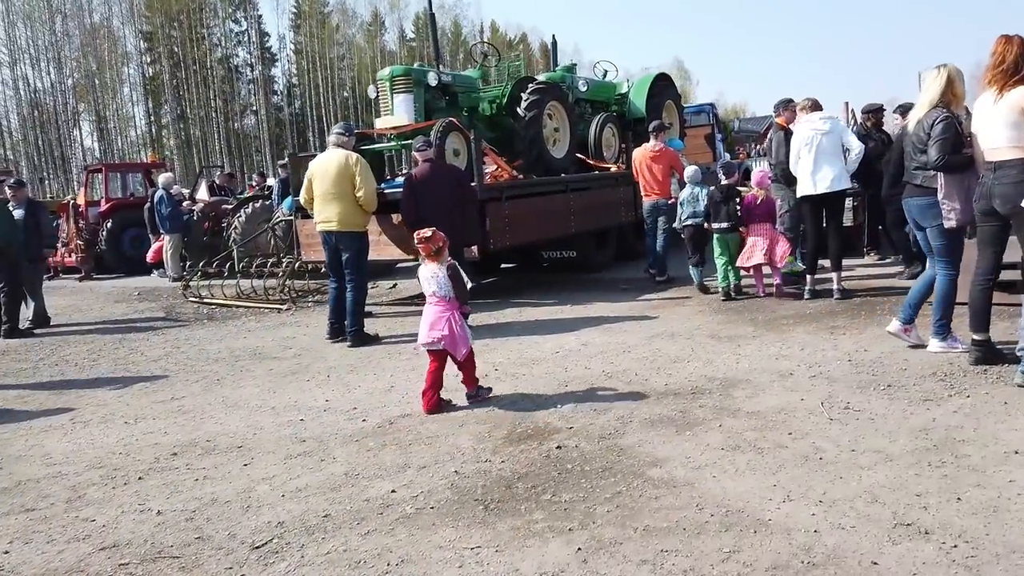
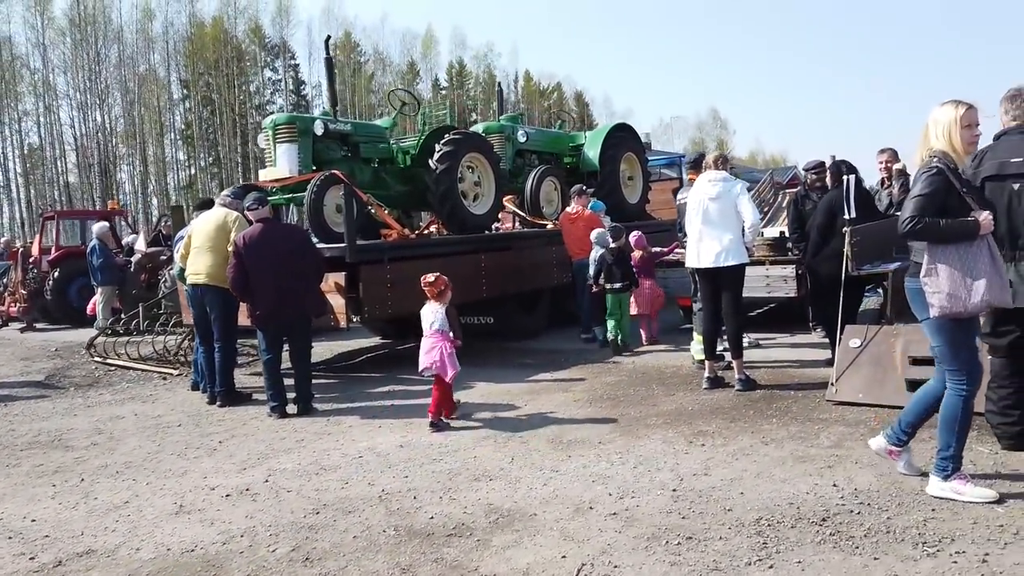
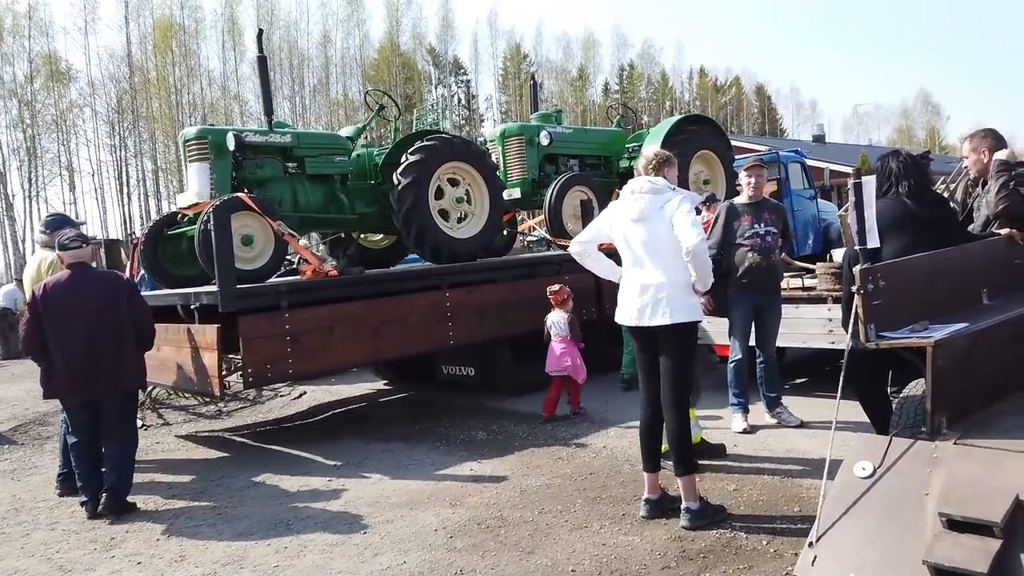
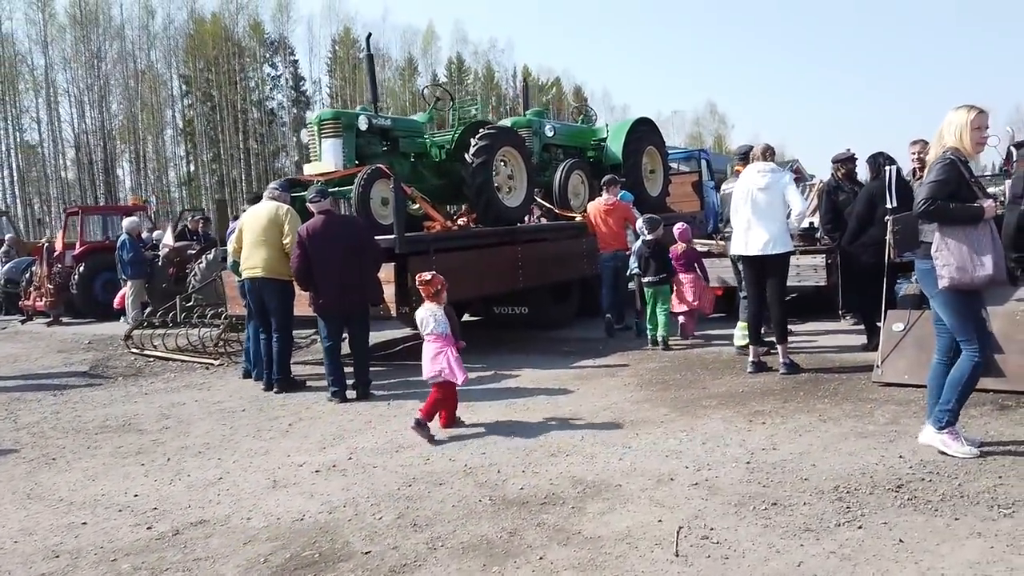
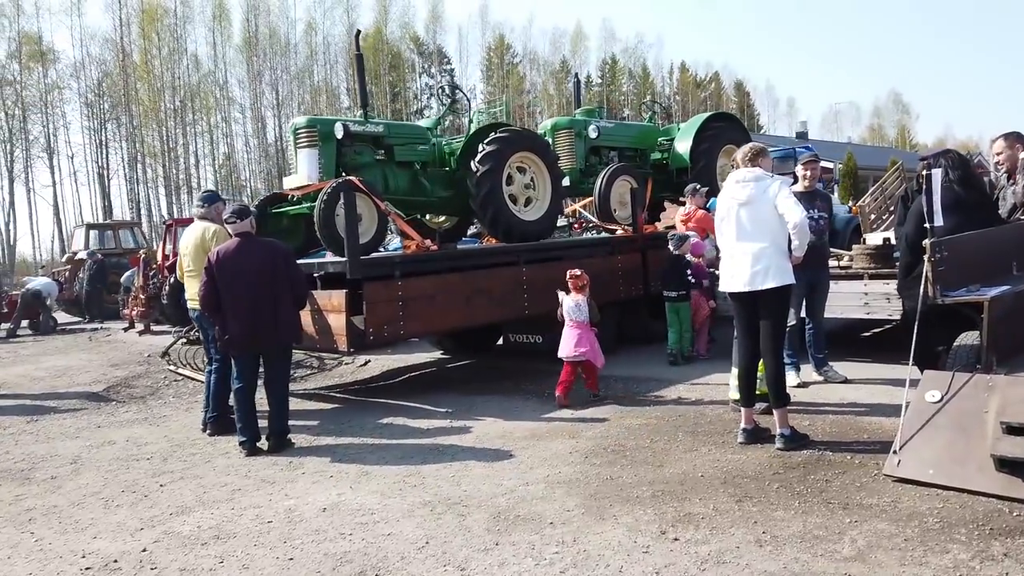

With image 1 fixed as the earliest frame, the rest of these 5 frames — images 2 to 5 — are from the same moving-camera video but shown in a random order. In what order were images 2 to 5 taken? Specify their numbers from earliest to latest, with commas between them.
4, 2, 5, 3
